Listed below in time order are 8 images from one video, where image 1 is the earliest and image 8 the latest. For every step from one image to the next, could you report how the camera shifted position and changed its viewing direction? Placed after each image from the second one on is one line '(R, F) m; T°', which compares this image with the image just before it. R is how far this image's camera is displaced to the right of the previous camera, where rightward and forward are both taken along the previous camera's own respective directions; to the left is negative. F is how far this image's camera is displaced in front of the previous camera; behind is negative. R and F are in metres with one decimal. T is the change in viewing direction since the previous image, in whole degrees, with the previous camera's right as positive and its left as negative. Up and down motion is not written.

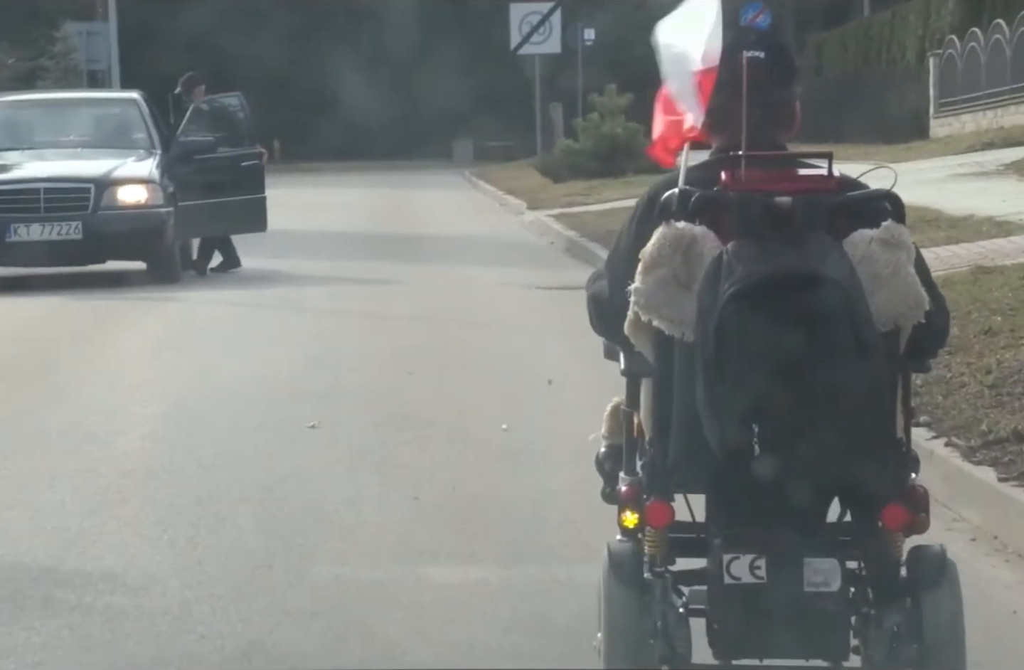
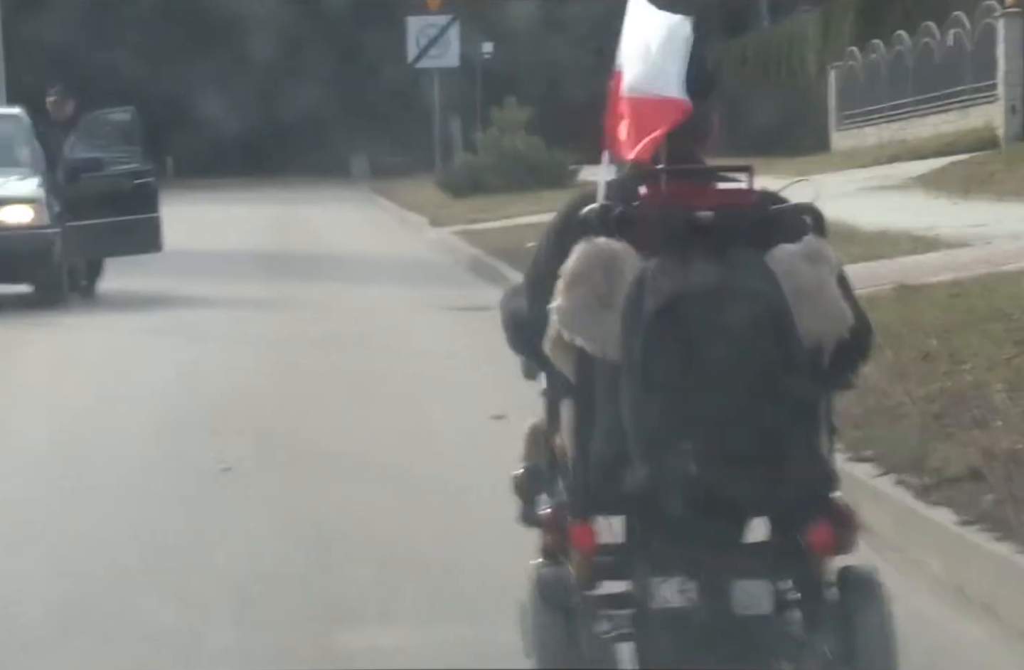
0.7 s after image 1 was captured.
(0.0, +0.2) m; +3°
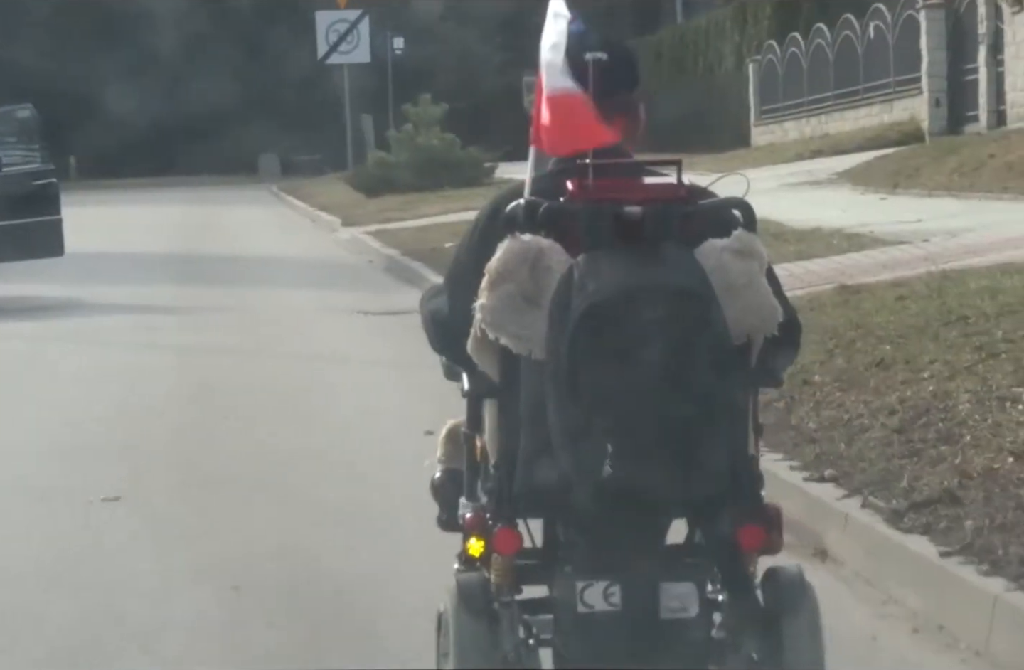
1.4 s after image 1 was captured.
(0.0, +0.3) m; +2°
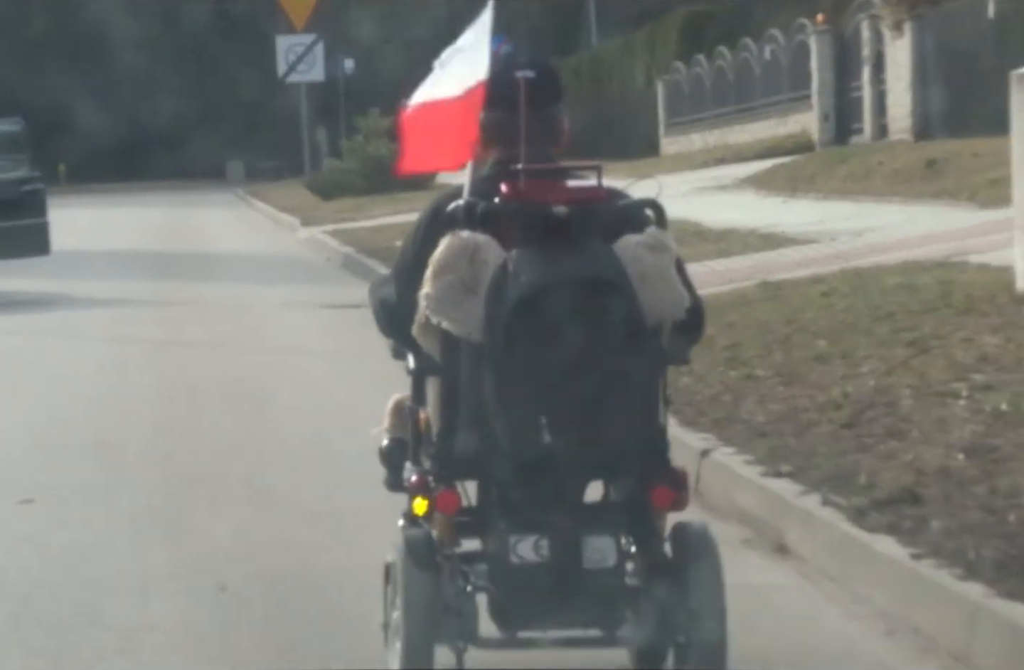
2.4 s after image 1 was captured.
(-0.3, -1.2) m; +3°
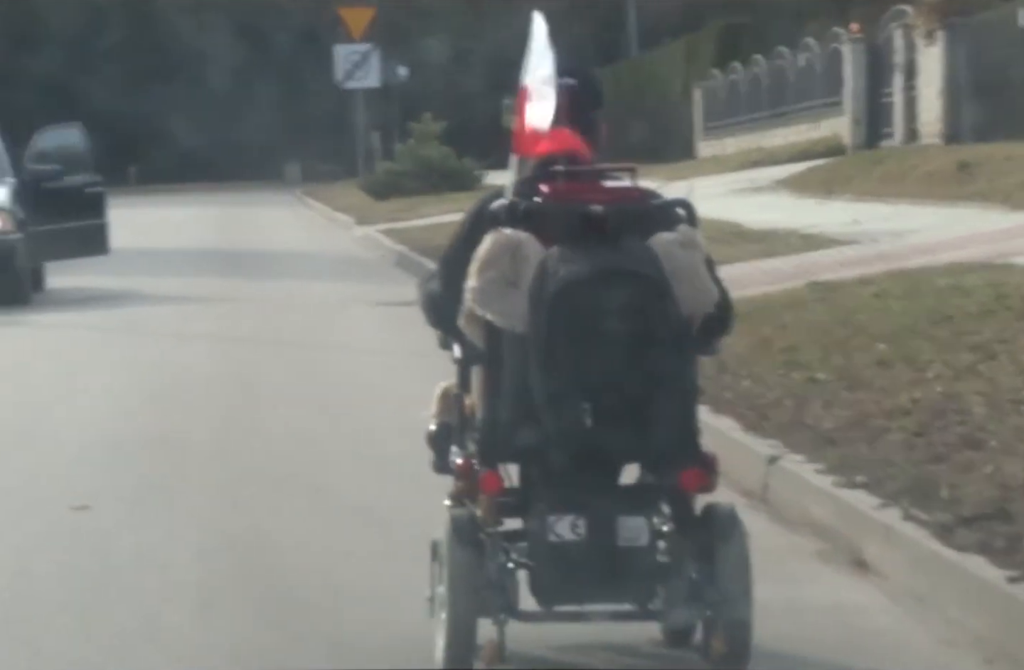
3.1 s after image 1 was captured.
(-0.1, -0.5) m; -1°
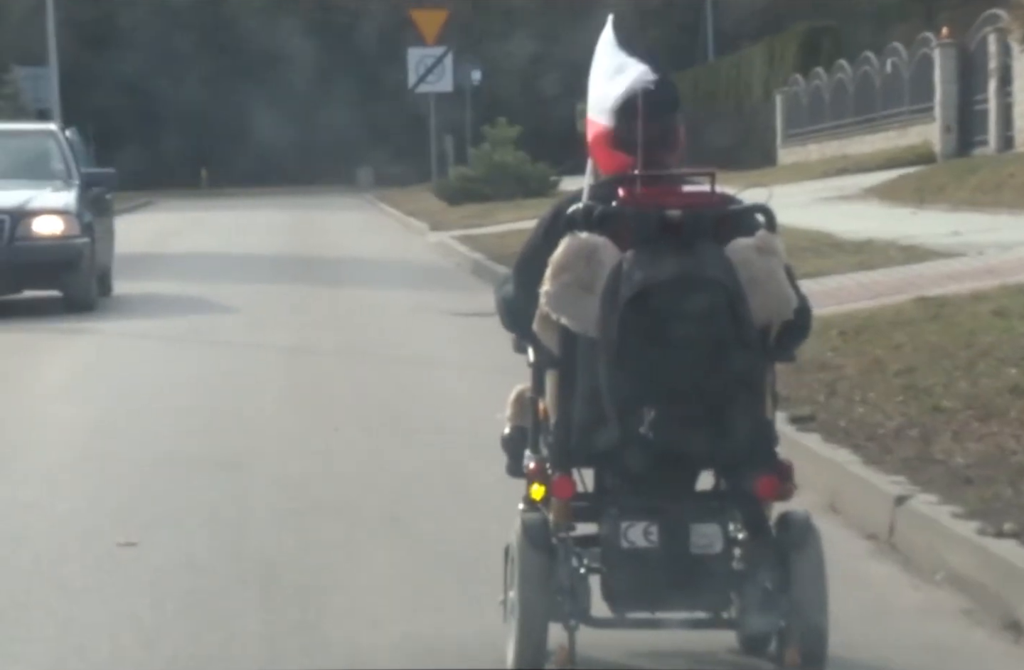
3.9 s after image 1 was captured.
(-0.1, +0.3) m; -2°
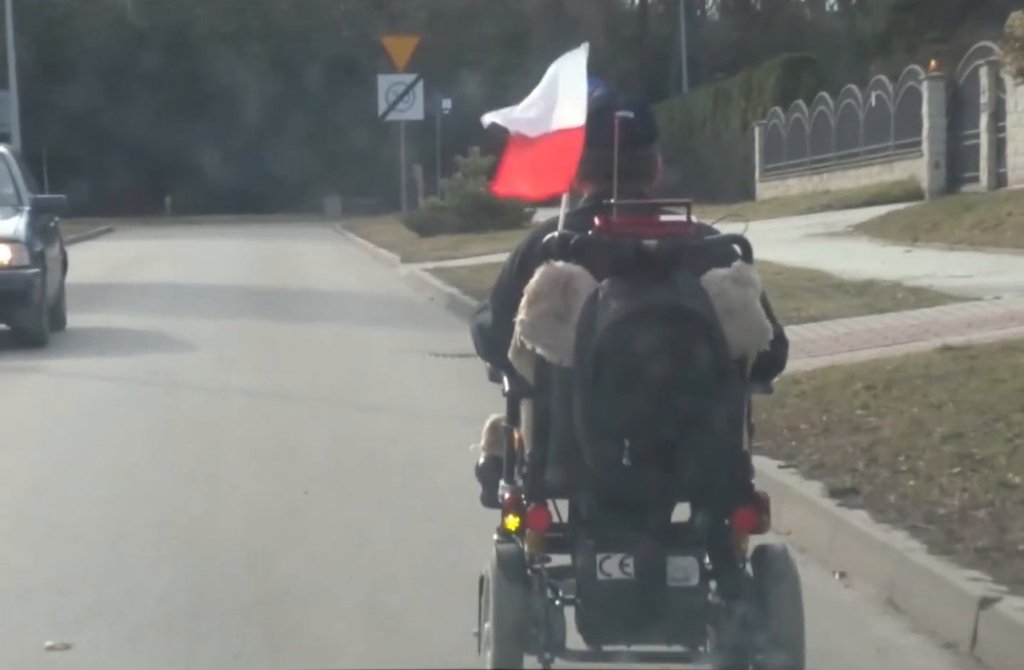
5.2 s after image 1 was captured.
(-0.1, +0.4) m; +1°
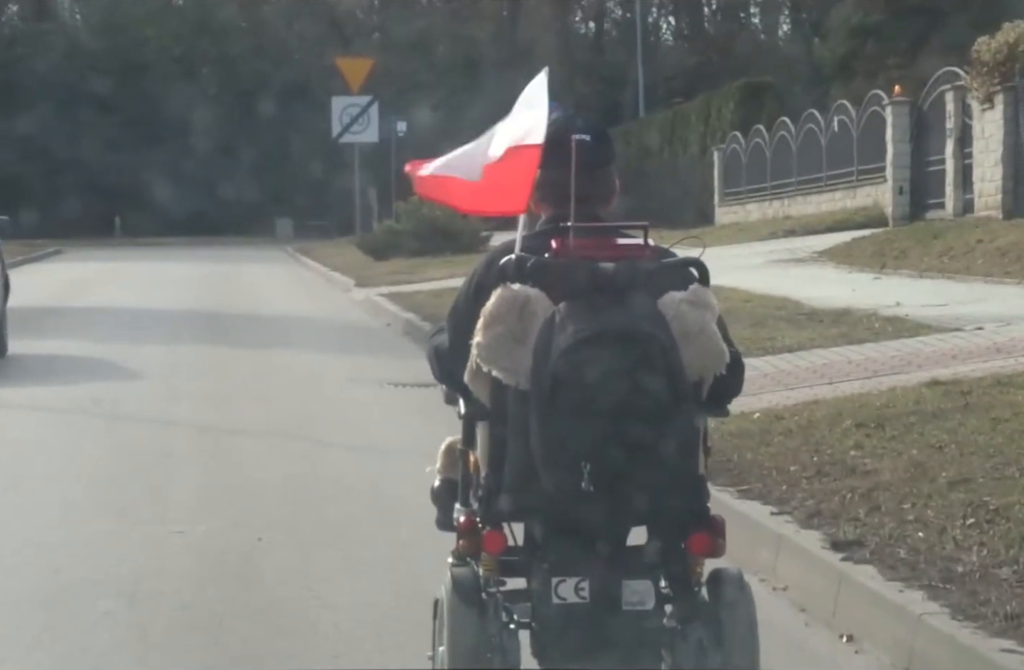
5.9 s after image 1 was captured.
(-0.1, +0.3) m; +2°
